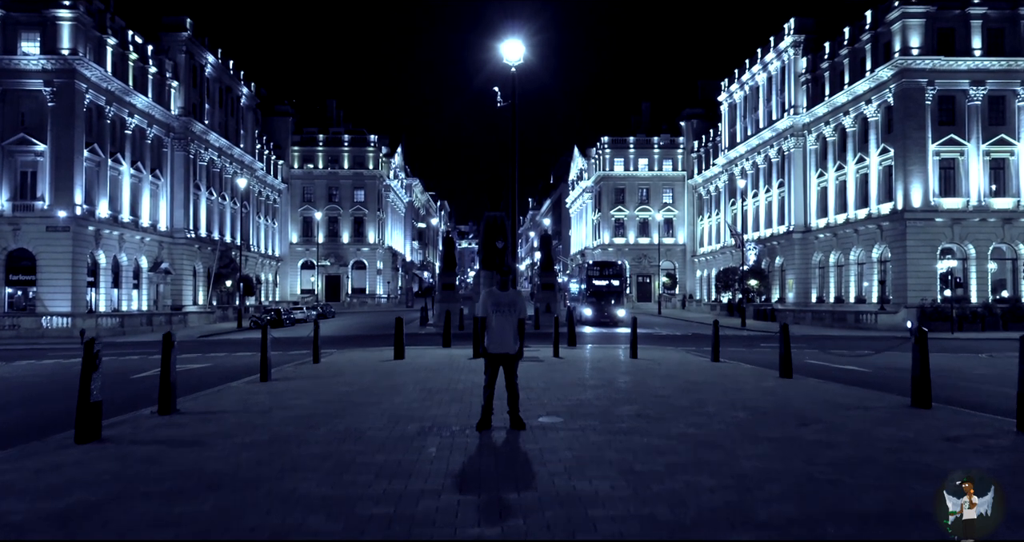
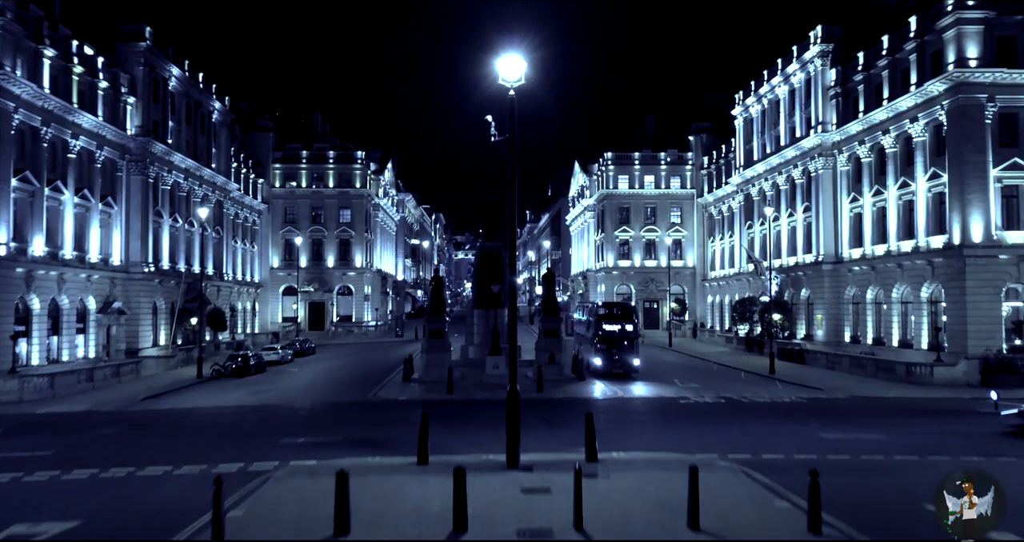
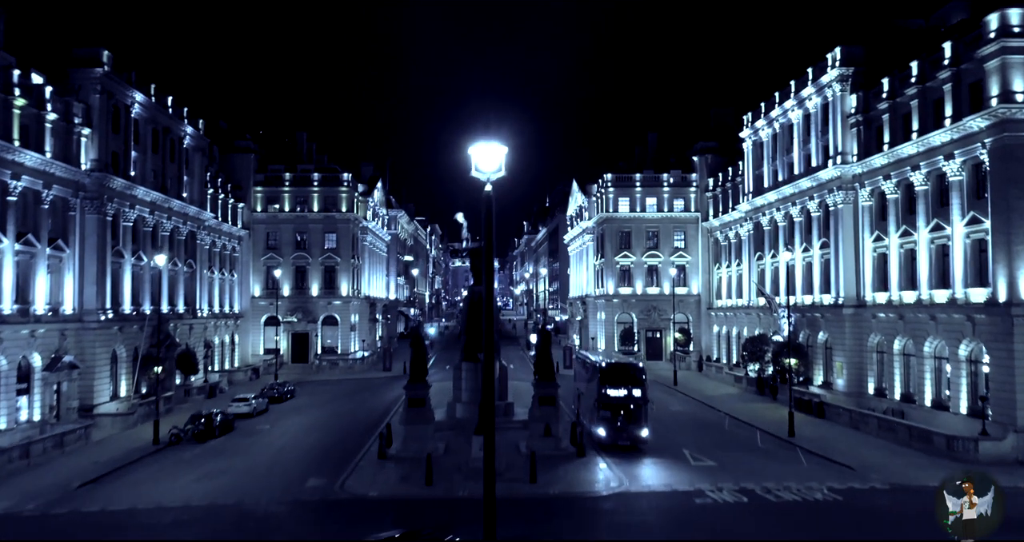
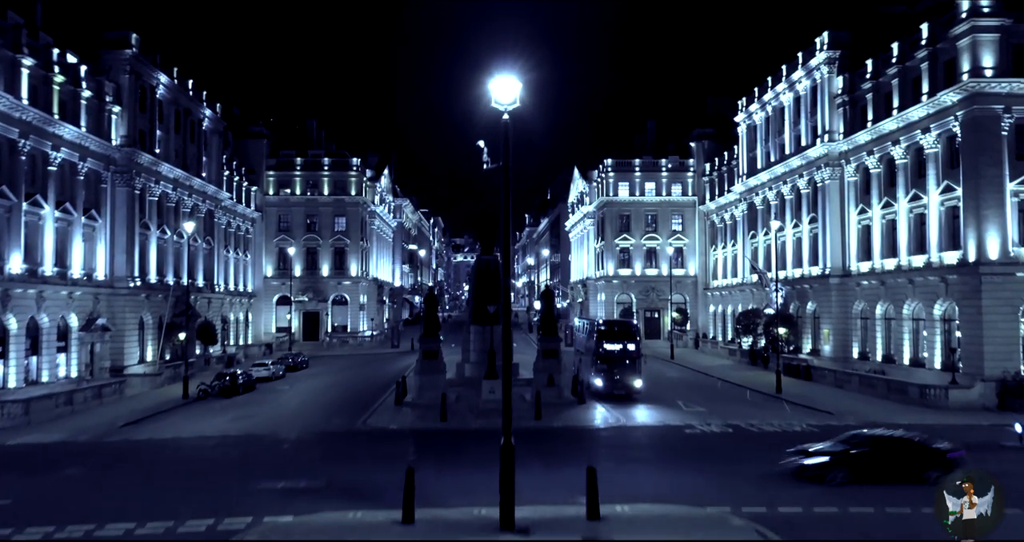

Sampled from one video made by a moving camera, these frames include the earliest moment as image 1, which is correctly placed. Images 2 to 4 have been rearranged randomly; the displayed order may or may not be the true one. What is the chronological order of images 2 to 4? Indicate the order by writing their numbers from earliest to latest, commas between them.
2, 4, 3
